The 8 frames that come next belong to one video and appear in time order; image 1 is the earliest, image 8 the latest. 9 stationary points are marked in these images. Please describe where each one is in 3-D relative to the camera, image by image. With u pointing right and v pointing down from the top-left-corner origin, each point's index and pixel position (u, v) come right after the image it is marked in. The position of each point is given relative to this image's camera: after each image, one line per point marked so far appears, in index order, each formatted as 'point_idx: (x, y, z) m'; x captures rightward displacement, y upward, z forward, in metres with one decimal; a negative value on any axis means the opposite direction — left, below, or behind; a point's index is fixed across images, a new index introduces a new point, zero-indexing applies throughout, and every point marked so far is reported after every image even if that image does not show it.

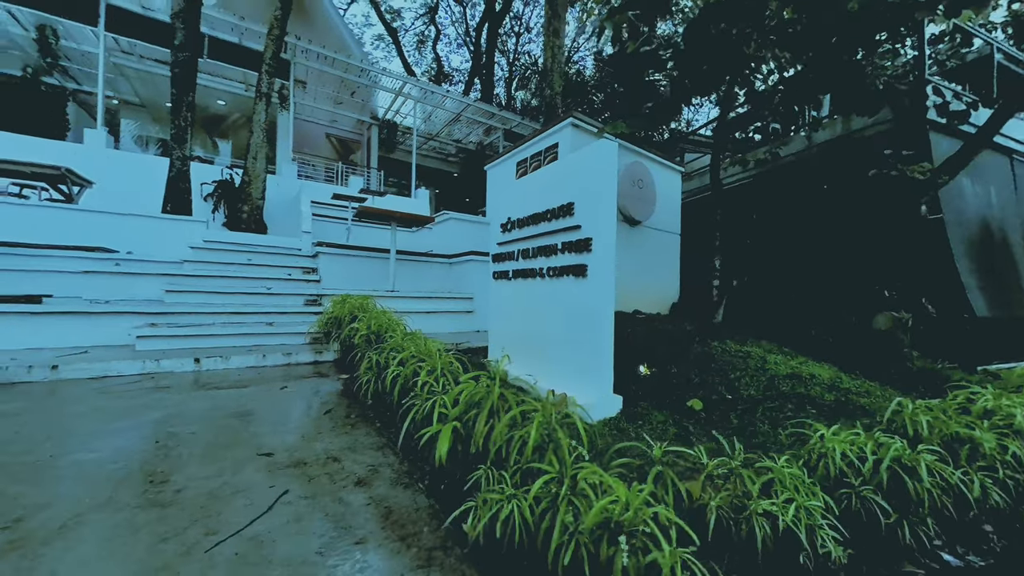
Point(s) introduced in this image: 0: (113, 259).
0: (-5.4, +0.4, +4.9) m
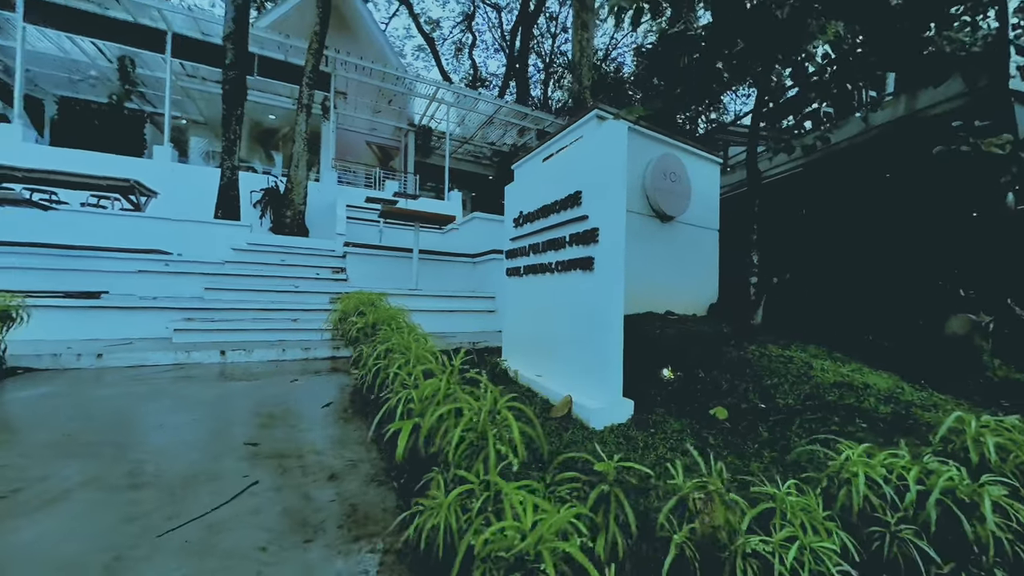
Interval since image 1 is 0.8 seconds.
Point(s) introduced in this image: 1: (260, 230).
0: (-5.1, +0.4, +5.4) m
1: (-6.5, +1.5, +9.5) m
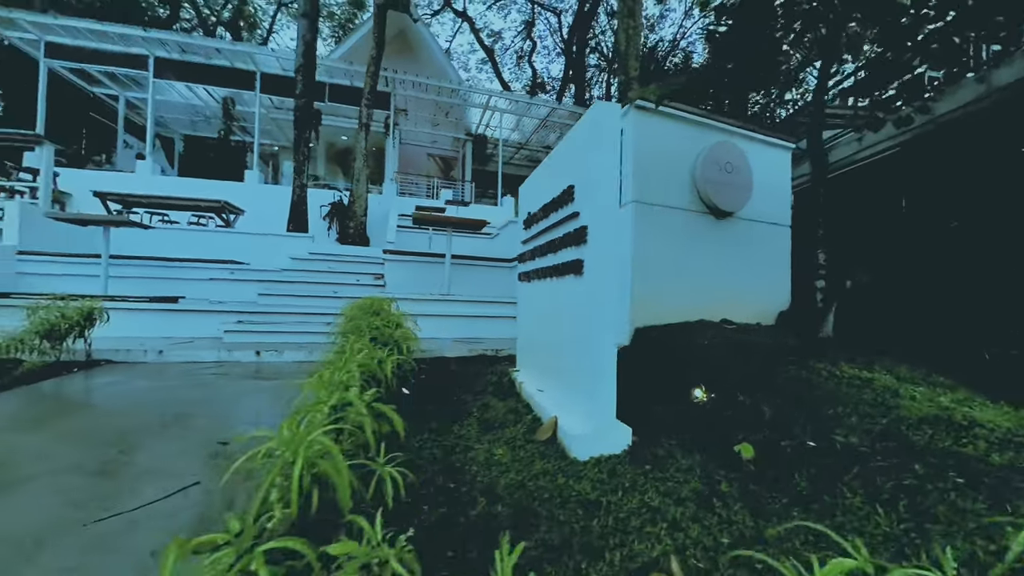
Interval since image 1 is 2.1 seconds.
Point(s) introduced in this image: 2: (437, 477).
0: (-4.7, +0.3, +6.0) m
1: (-5.2, +1.4, +10.4) m
2: (-0.4, -0.9, +1.9) m
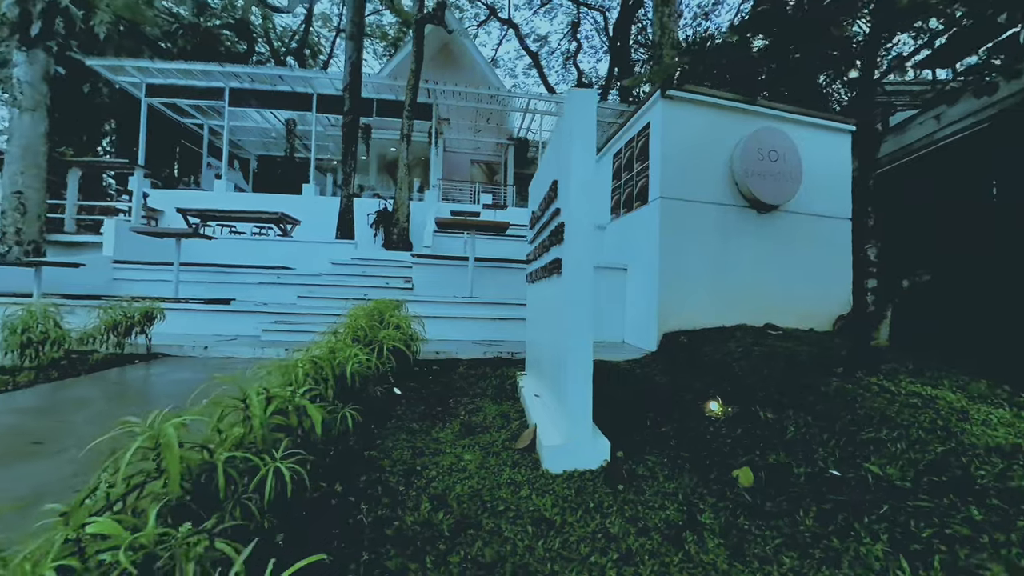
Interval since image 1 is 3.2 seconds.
0: (-4.2, +0.3, +6.6) m
1: (-4.2, +1.2, +11.0) m
2: (-0.6, -0.9, +1.9) m
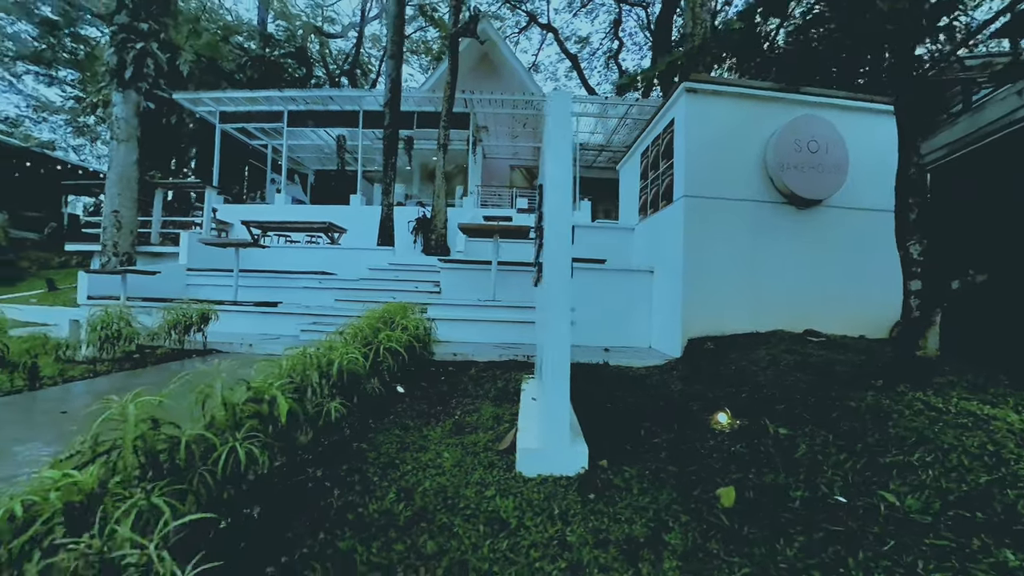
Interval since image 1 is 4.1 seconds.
0: (-3.8, +0.2, +7.1) m
1: (-3.2, +1.1, +11.5) m
2: (-0.7, -1.0, +1.9) m
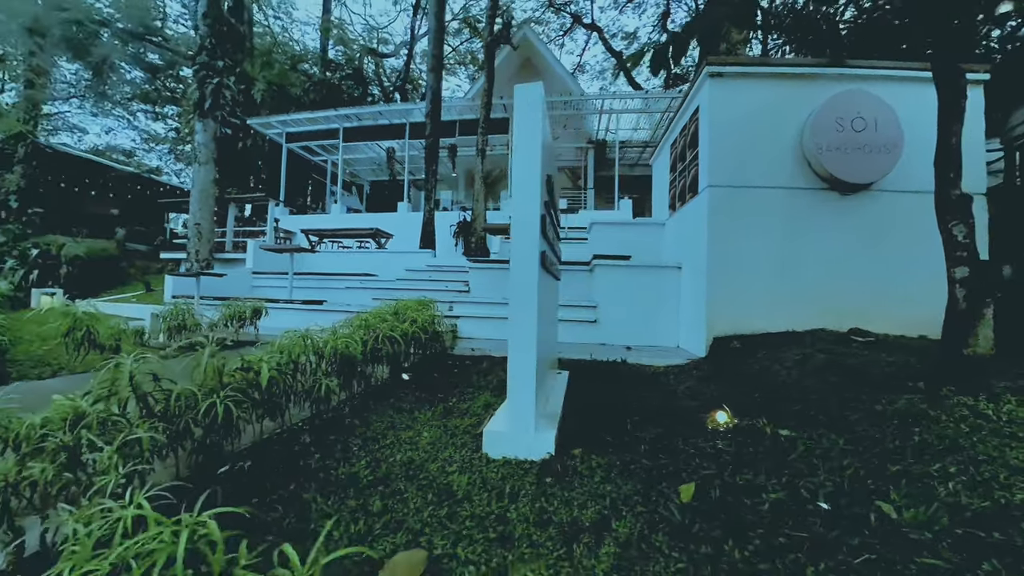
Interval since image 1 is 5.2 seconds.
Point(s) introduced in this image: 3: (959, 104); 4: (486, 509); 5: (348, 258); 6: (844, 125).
0: (-3.2, +0.2, +7.6) m
1: (-2.0, +1.1, +11.9) m
2: (-0.9, -0.9, +2.1) m
3: (+2.7, +1.1, +2.2) m
4: (-0.1, -0.9, +1.5) m
5: (-4.5, +0.8, +9.9) m
6: (+3.4, +1.7, +3.8) m
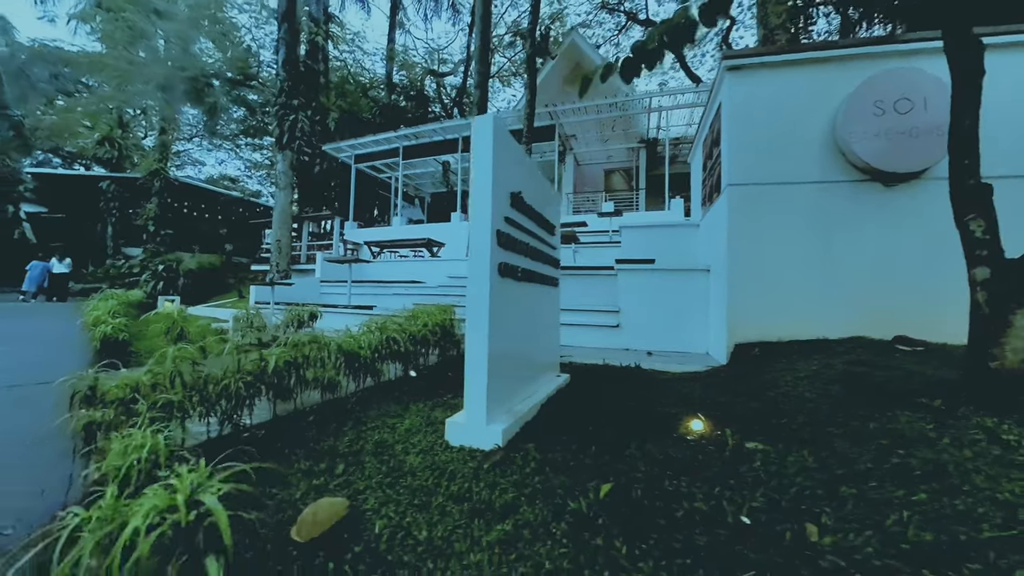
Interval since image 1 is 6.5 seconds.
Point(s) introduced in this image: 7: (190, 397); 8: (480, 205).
0: (-2.4, 0.0, +8.2) m
1: (-0.5, +0.9, +12.3) m
2: (-1.1, -0.9, +2.4) m
3: (+2.5, +1.1, +2.0) m
4: (-0.4, -0.9, +1.7) m
5: (-3.3, +0.6, +10.7) m
6: (+3.4, +1.6, +3.4) m
7: (-1.8, -0.6, +2.1) m
8: (-0.2, +0.5, +2.2) m
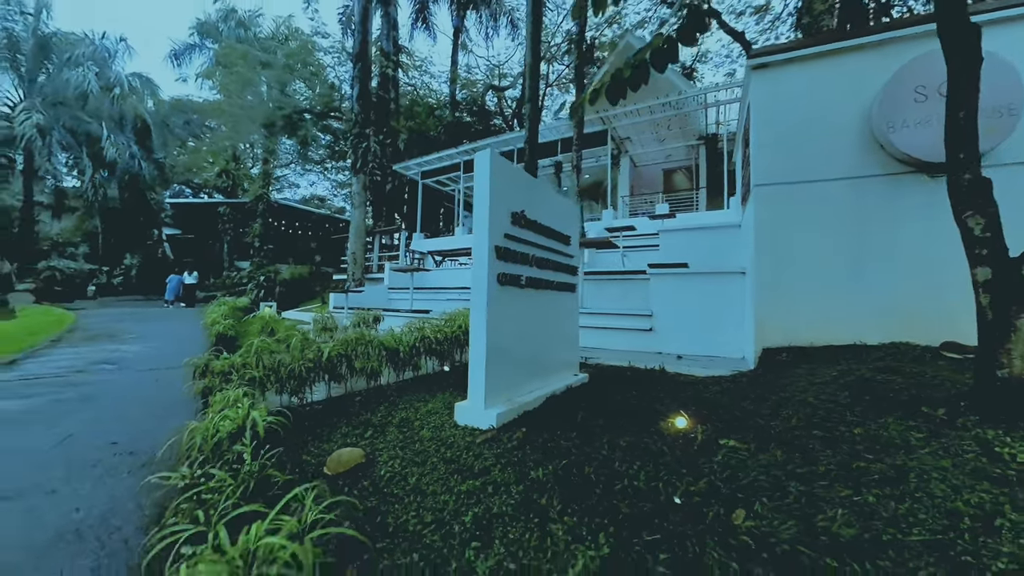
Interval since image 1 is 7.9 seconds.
0: (-1.3, -0.1, +8.9) m
1: (+1.3, +0.7, +12.5) m
2: (-1.1, -1.0, +2.9) m
3: (+2.4, +1.1, +1.9) m
4: (-0.5, -1.0, +2.1) m
5: (-1.8, +0.5, +11.5) m
6: (+3.5, +1.6, +3.1) m
7: (-1.8, -0.7, +2.7) m
8: (-0.2, +0.5, +2.5) m
